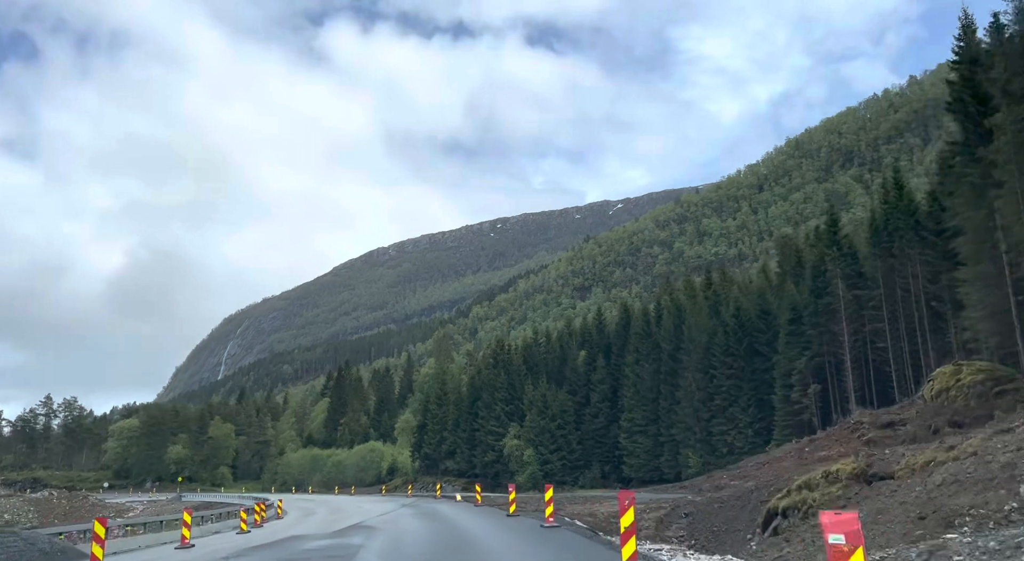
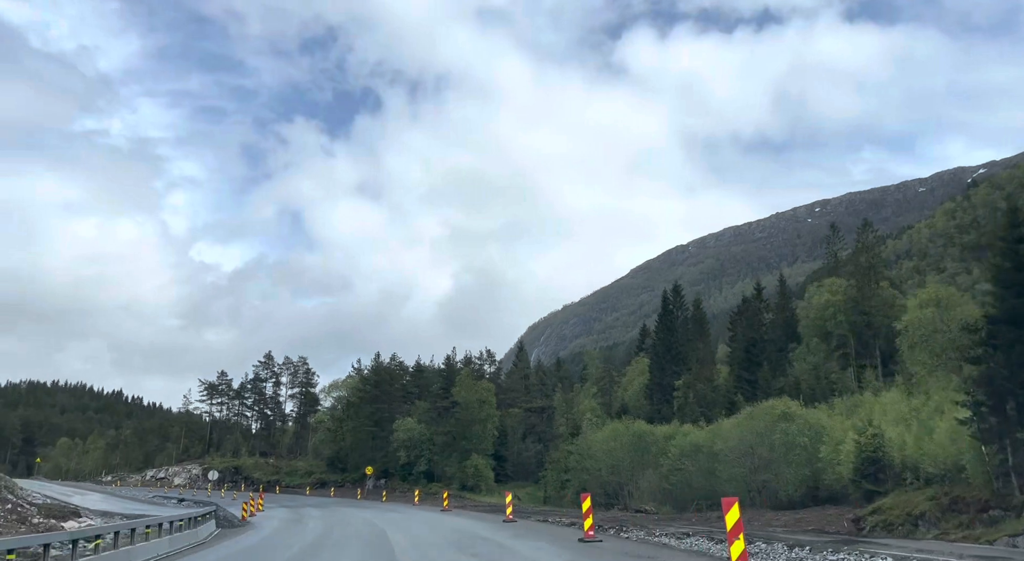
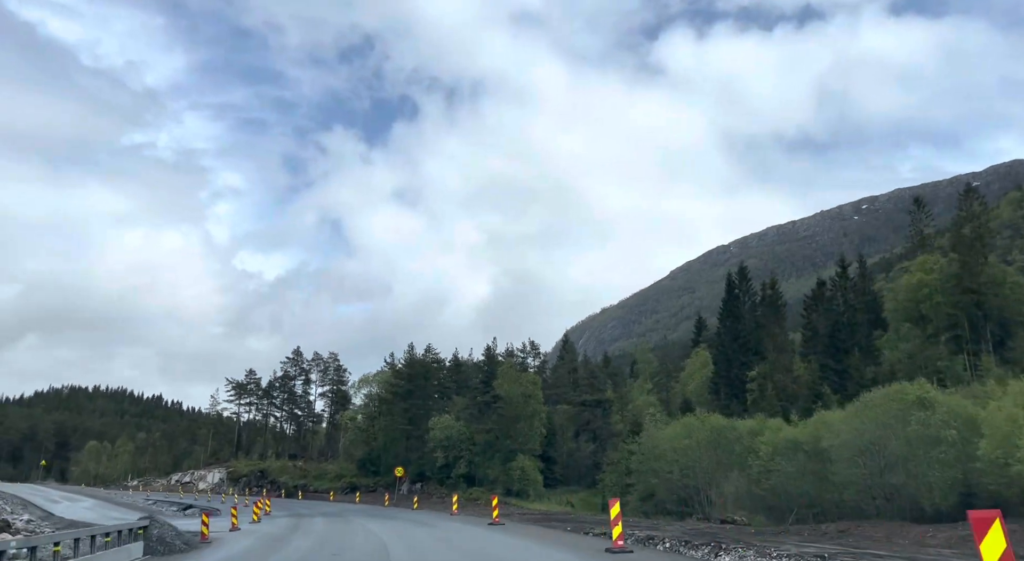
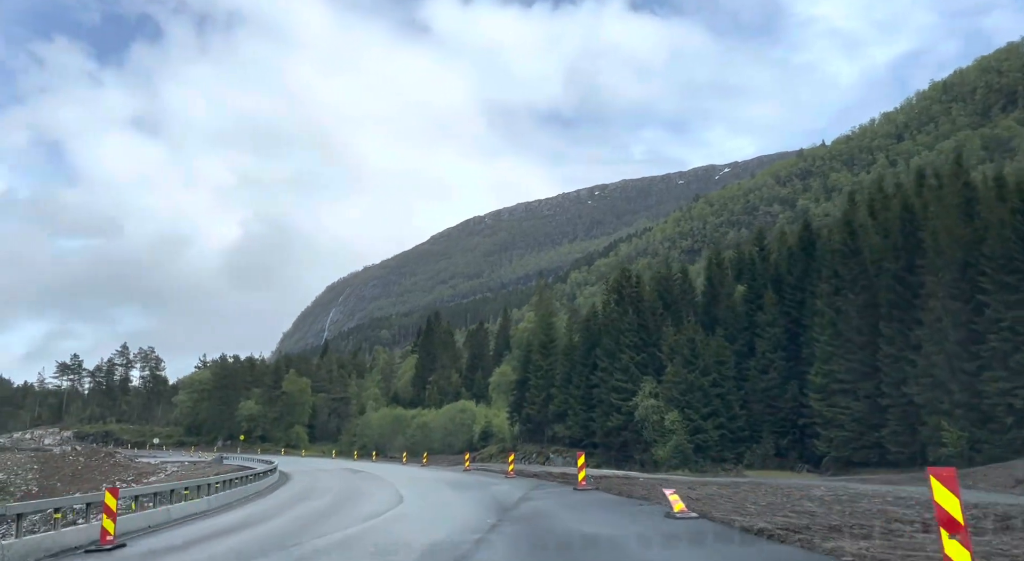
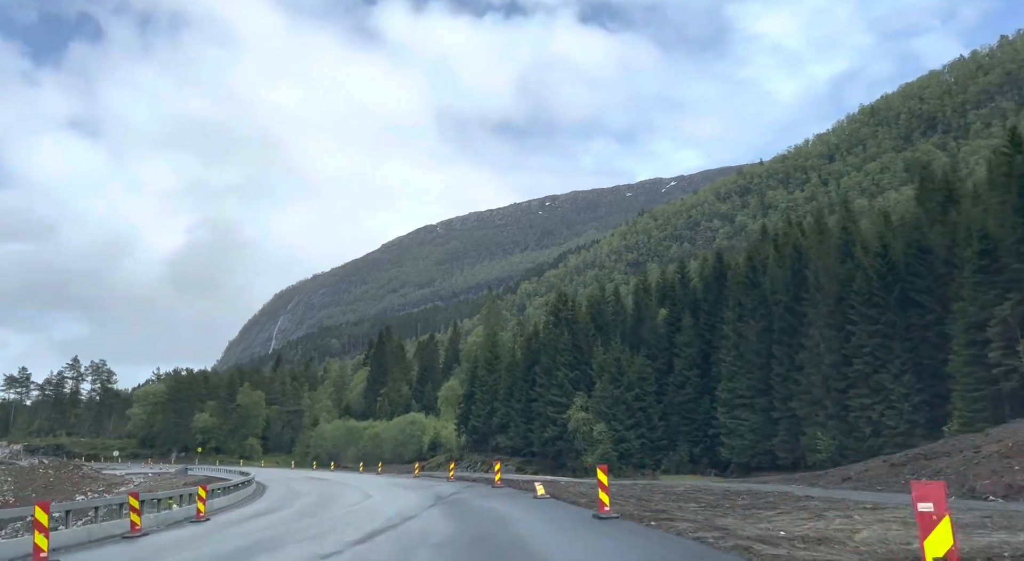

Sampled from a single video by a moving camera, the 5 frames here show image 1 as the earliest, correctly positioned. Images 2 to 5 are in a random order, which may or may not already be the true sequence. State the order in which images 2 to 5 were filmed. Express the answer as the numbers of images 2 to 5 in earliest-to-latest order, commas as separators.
5, 4, 2, 3
